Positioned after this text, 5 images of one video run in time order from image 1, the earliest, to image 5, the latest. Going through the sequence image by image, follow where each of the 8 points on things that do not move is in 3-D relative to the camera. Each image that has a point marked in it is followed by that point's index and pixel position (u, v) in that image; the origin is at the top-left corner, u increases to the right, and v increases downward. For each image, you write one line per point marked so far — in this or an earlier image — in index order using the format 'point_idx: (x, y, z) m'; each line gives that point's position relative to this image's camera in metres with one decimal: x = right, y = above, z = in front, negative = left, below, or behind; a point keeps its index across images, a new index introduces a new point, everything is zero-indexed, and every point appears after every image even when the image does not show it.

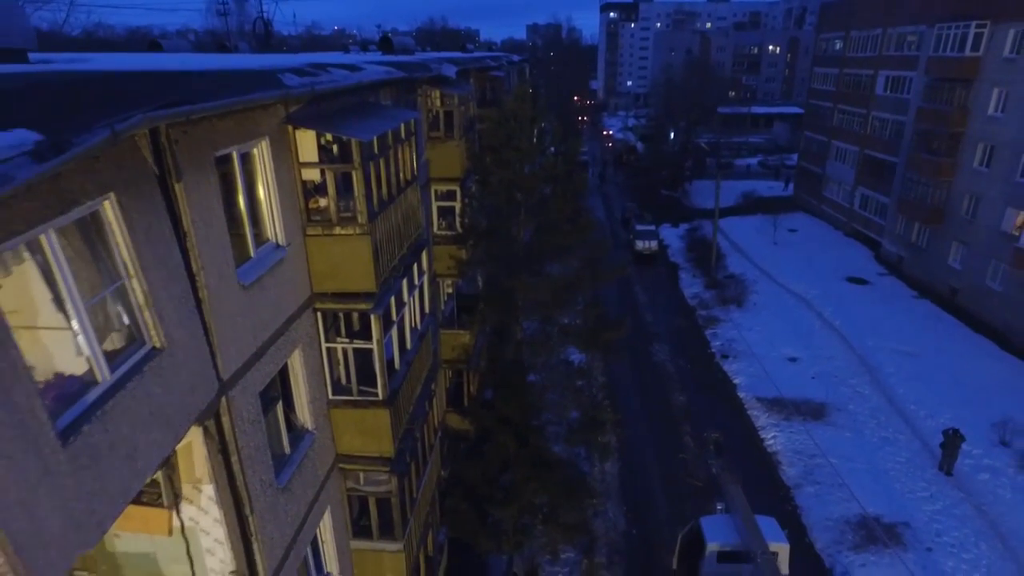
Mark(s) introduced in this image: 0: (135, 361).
0: (-1.9, -0.4, +3.2) m
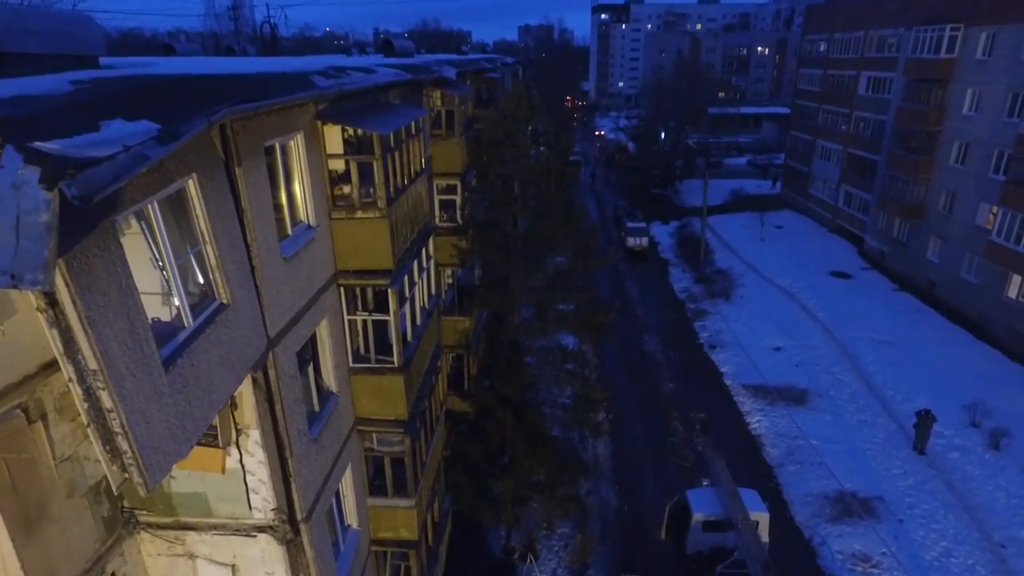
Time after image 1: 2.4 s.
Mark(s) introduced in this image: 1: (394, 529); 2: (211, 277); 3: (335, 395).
0: (-1.9, -0.2, +3.8) m
1: (-1.4, -2.8, +7.2) m
2: (-1.9, +0.1, +3.9) m
3: (-1.8, -1.1, +6.1) m
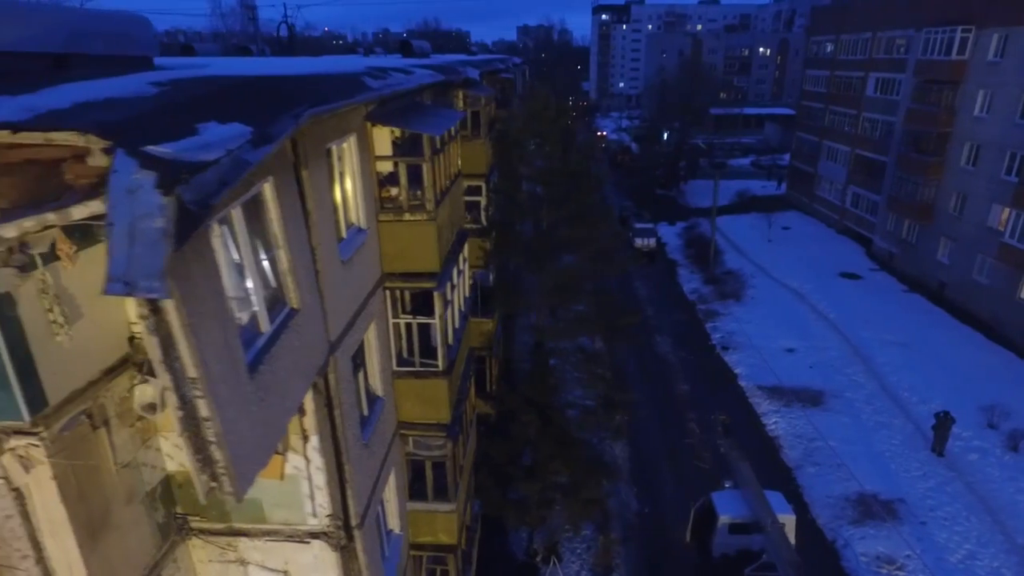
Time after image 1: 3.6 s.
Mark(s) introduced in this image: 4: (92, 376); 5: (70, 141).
0: (-1.4, -0.2, +3.8) m
1: (-0.9, -2.9, +7.1) m
2: (-1.4, 0.0, +3.8) m
3: (-1.3, -1.1, +6.1) m
4: (-2.6, -0.5, +3.7) m
5: (-1.8, +0.6, +2.5) m
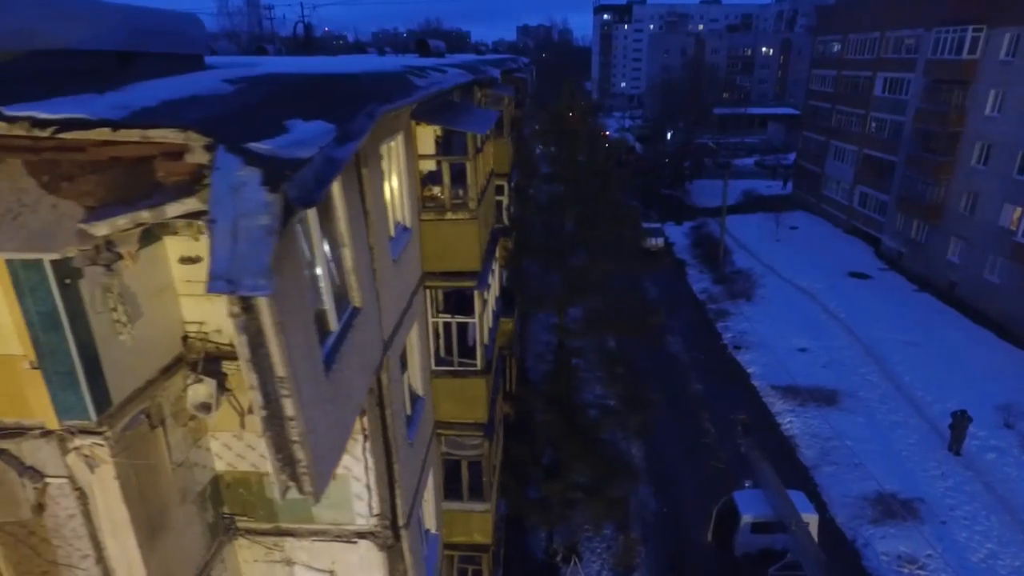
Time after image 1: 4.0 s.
0: (-1.0, -0.2, +3.8) m
1: (-0.5, -2.9, +7.1) m
2: (-1.0, 0.0, +3.8) m
3: (-0.9, -1.1, +6.1) m
4: (-2.2, -0.5, +3.7) m
5: (-1.4, +0.6, +2.4) m
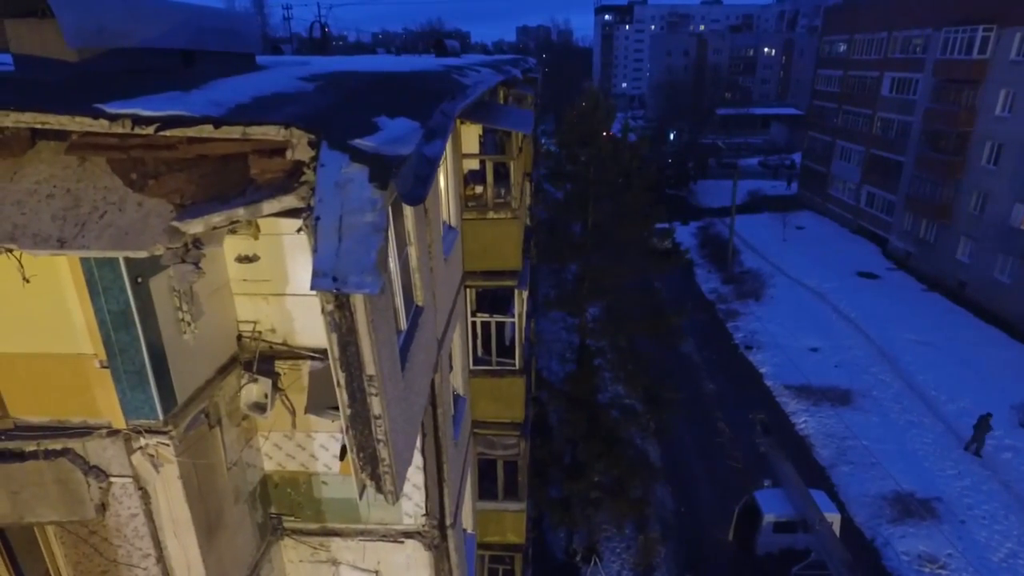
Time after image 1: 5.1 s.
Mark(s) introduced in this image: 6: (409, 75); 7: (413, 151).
0: (-0.6, -0.2, +3.7) m
1: (-0.1, -2.8, +7.1) m
2: (-0.6, +0.1, +3.8) m
3: (-0.5, -1.1, +6.0) m
4: (-1.8, -0.5, +3.7) m
5: (-1.0, +0.6, +2.4) m
6: (-0.7, +1.5, +4.3) m
7: (-0.4, +0.6, +2.6) m
